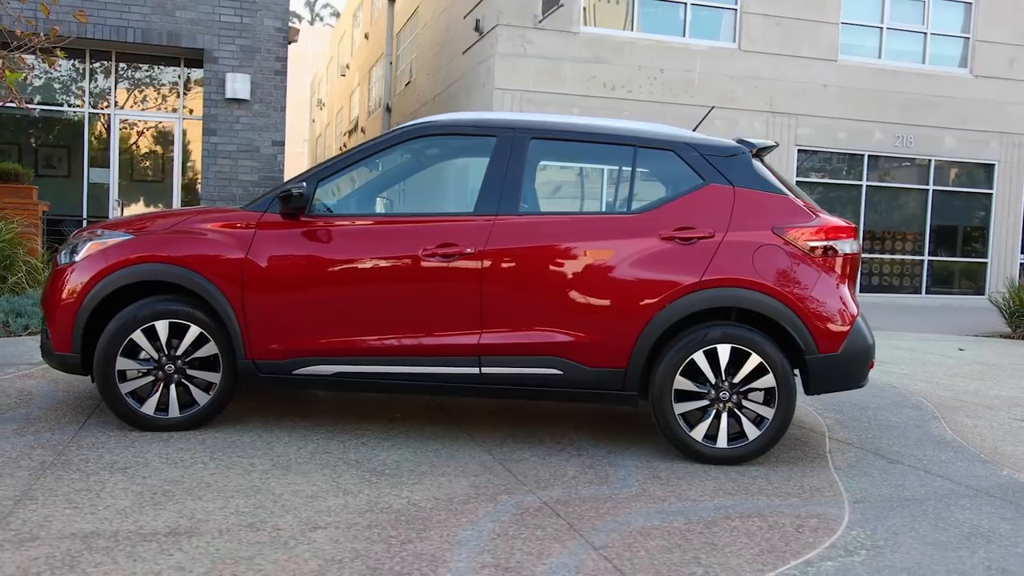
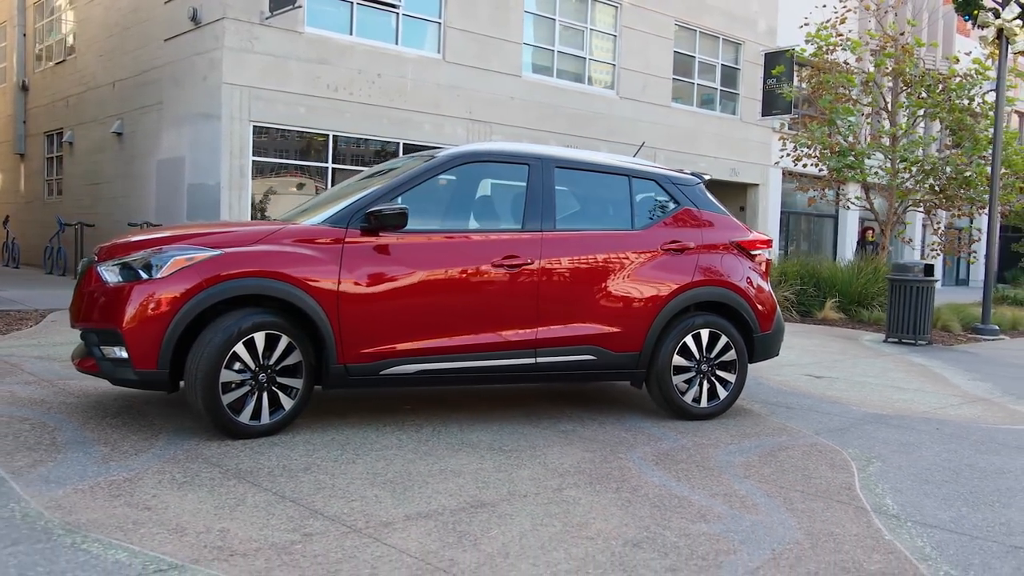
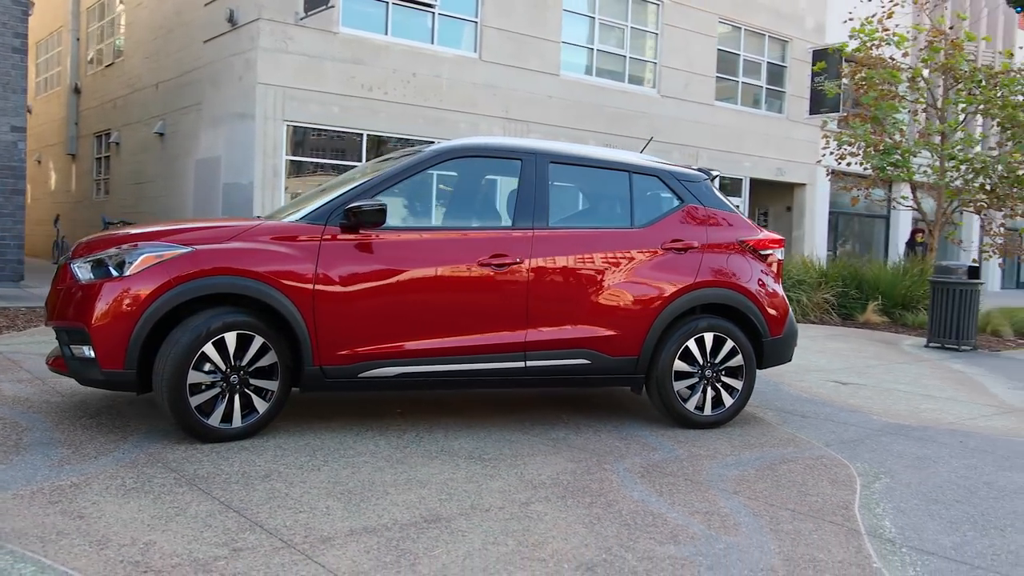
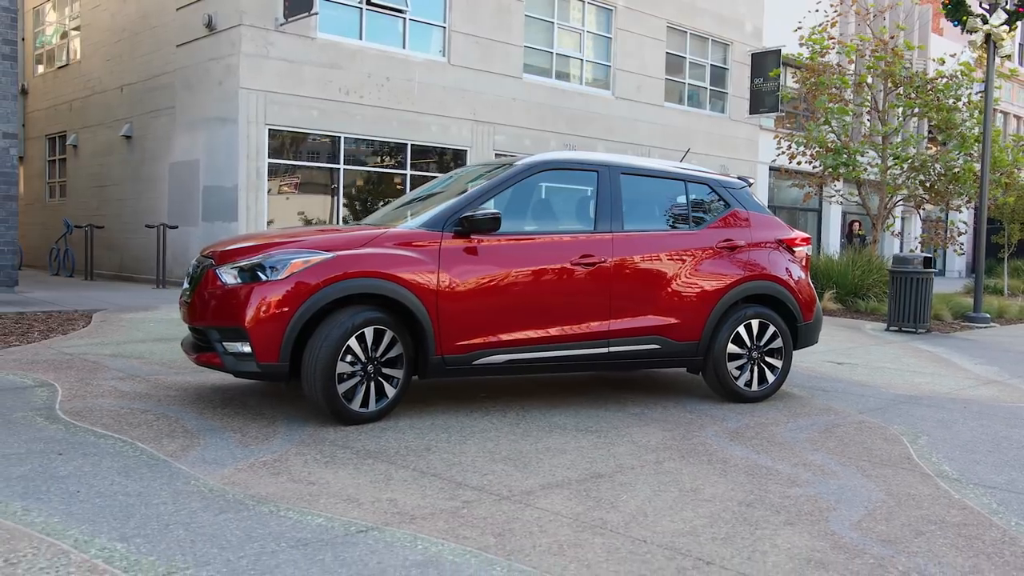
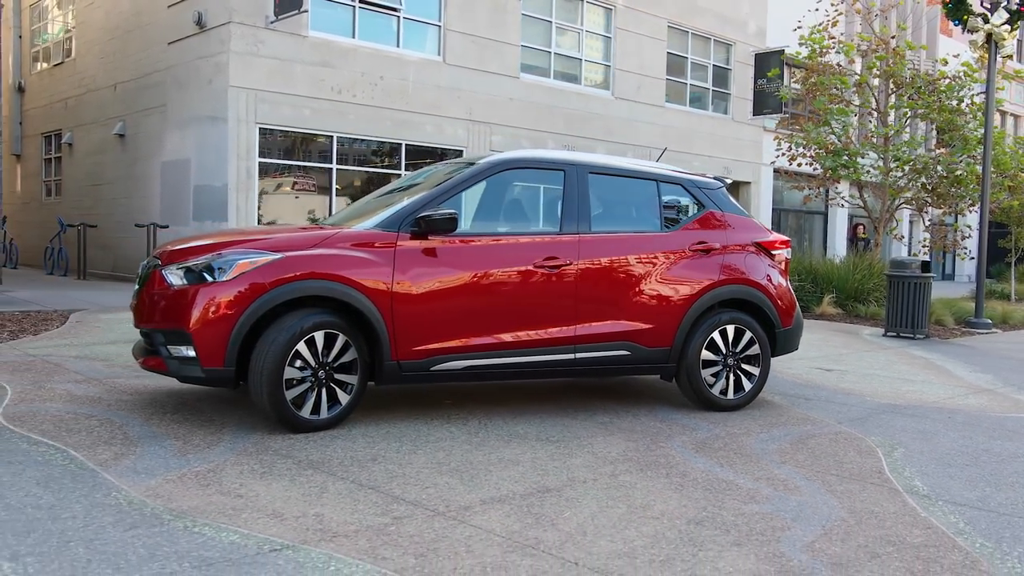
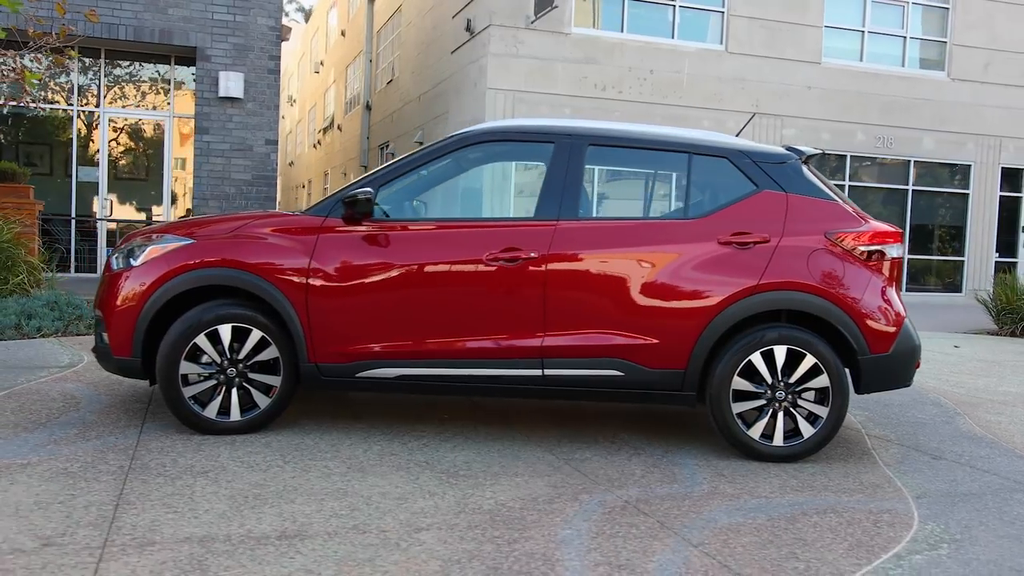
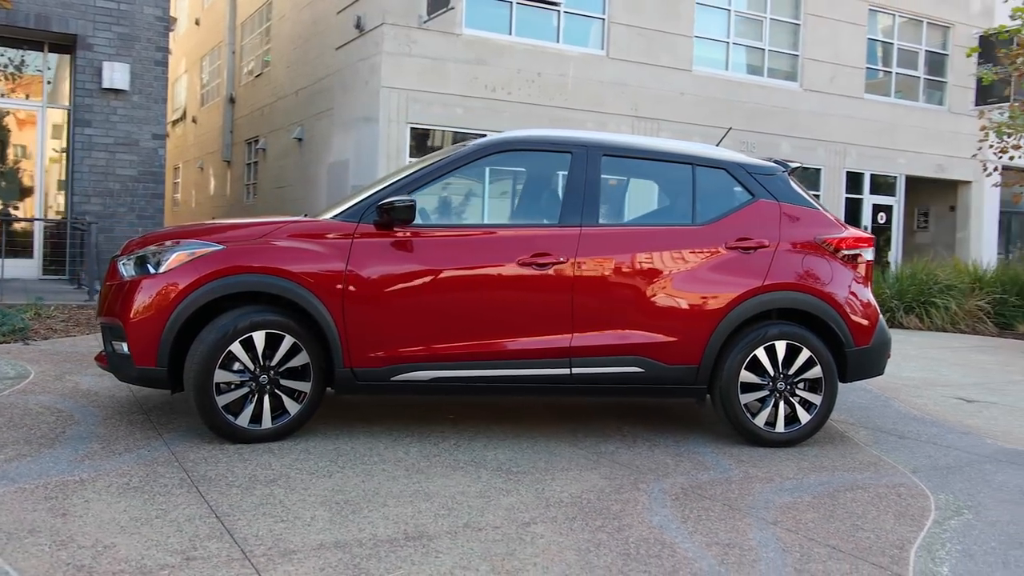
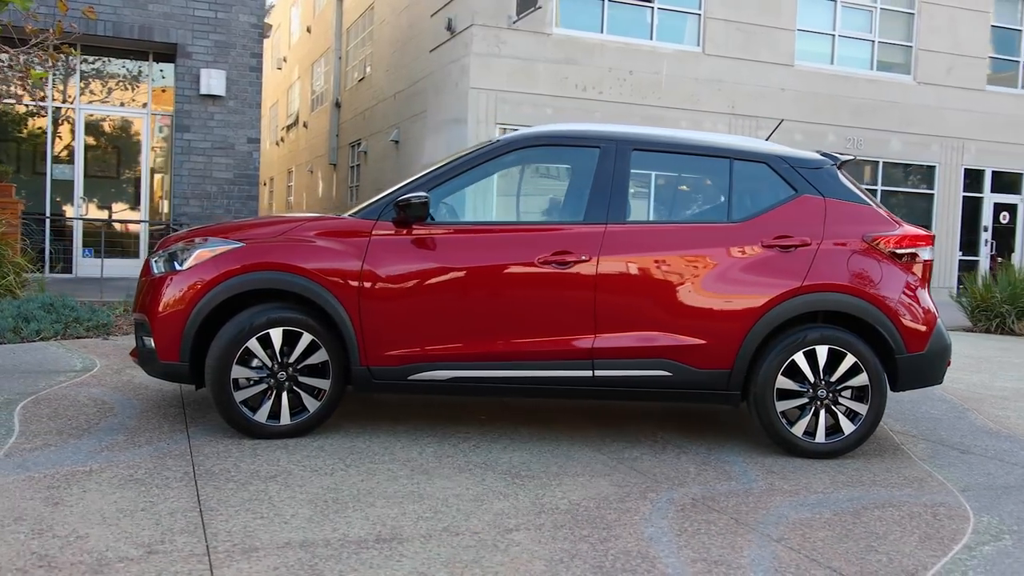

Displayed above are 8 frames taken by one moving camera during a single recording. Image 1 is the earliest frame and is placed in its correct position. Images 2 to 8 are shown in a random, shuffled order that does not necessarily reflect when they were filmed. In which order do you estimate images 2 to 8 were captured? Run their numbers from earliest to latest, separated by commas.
6, 8, 7, 3, 2, 5, 4
